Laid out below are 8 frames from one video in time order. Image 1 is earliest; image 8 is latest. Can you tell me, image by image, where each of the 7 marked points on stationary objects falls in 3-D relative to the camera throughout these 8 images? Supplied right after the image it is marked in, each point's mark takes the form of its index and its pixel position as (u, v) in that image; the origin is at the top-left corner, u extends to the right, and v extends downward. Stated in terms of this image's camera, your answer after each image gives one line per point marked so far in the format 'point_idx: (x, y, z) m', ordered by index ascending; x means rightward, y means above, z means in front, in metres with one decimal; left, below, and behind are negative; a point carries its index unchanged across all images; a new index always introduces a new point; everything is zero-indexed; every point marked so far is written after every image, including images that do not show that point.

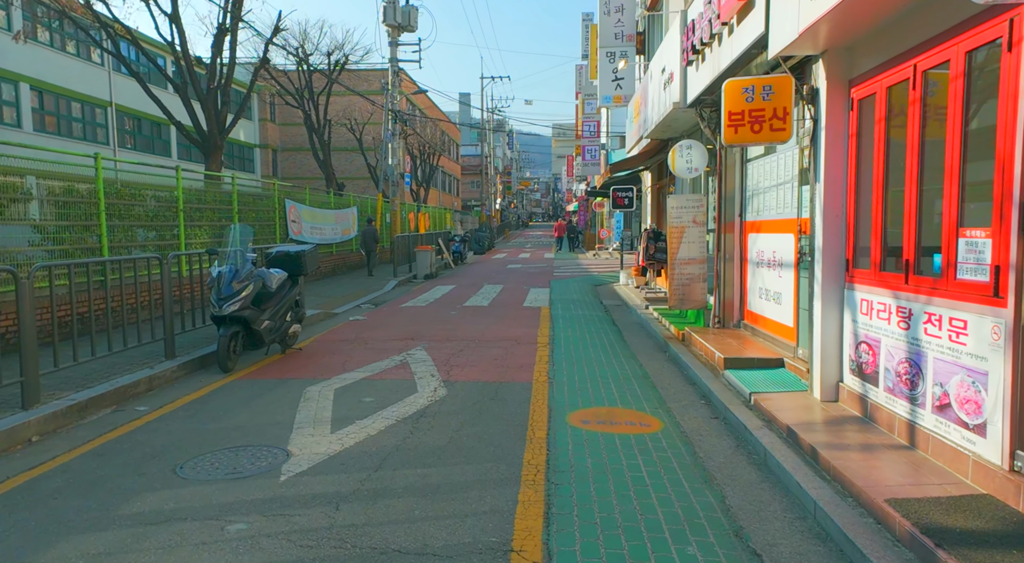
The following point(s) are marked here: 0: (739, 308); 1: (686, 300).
0: (+3.1, -0.4, +10.9) m
1: (+2.5, -0.3, +11.3) m
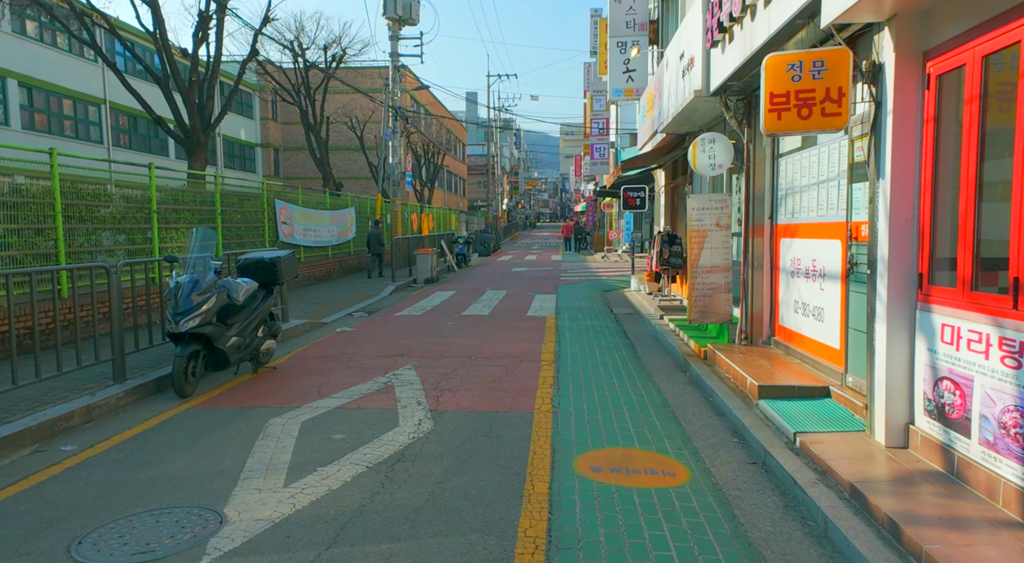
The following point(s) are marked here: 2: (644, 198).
0: (+3.1, -0.5, +9.6) m
1: (+2.5, -0.4, +10.1) m
2: (+3.1, +2.0, +18.8) m
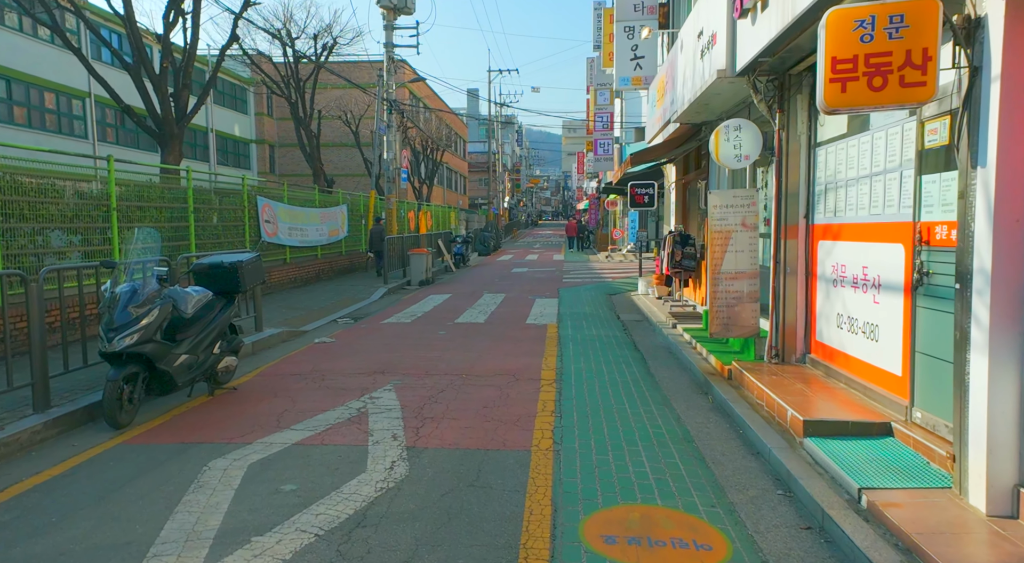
0: (+3.1, -0.6, +8.4) m
1: (+2.5, -0.5, +8.8) m
2: (+3.1, +1.9, +17.5) m
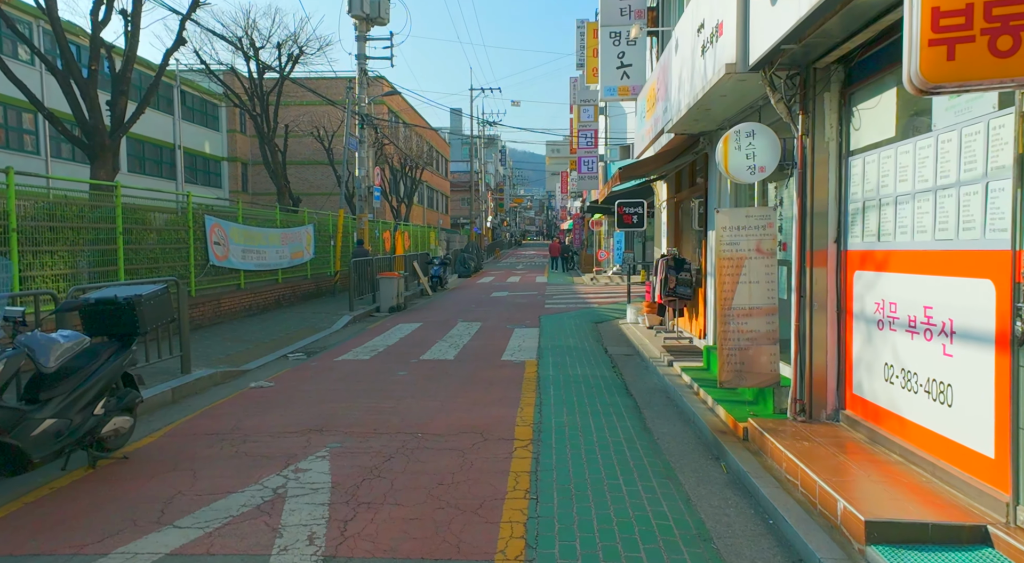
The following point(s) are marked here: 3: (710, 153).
0: (+2.8, -0.9, +6.8) m
1: (+2.1, -0.8, +7.2) m
2: (+2.6, +1.4, +16.0) m
3: (+2.7, +1.8, +10.9) m
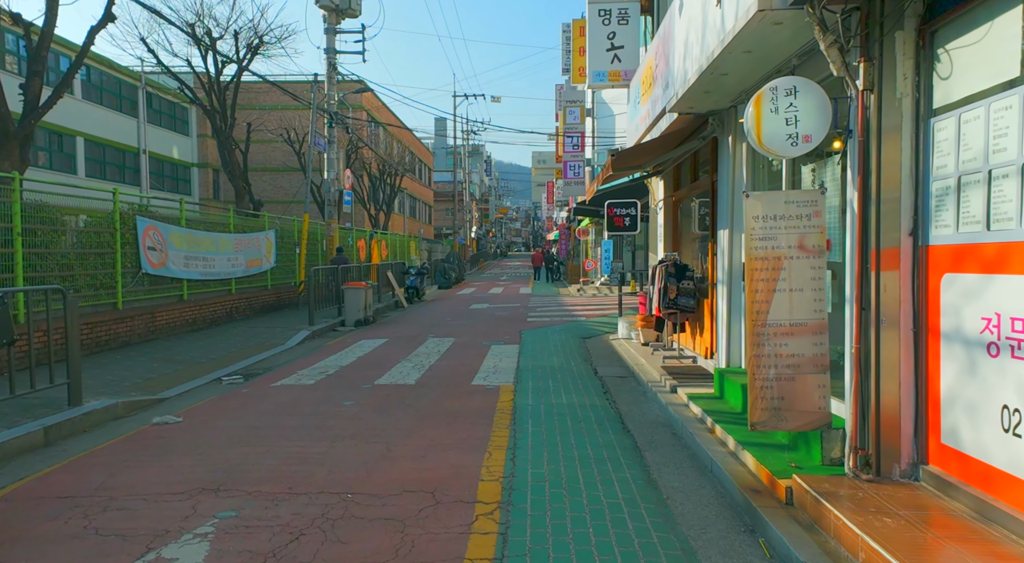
0: (+2.5, -1.0, +5.0) m
1: (+1.9, -0.9, +5.4) m
2: (+2.2, +1.2, +14.2) m
3: (+2.4, +1.7, +9.1) m
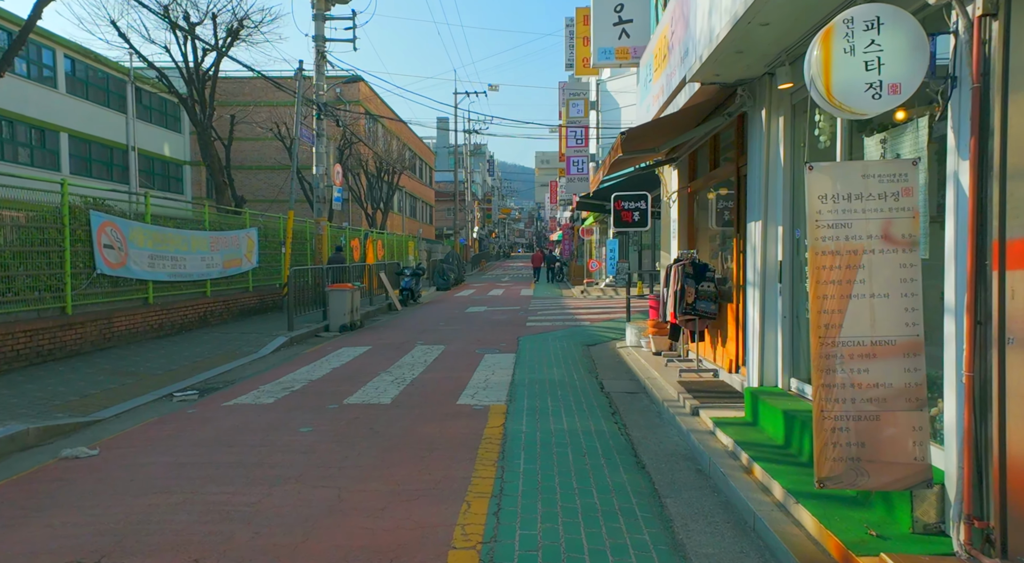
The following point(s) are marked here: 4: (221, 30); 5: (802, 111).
0: (+2.4, -1.0, +3.5) m
1: (+1.8, -0.9, +3.9) m
2: (+2.1, +1.2, +12.8) m
3: (+2.3, +1.7, +7.7) m
4: (-7.2, +6.2, +19.6) m
5: (+2.6, +1.5, +7.0) m
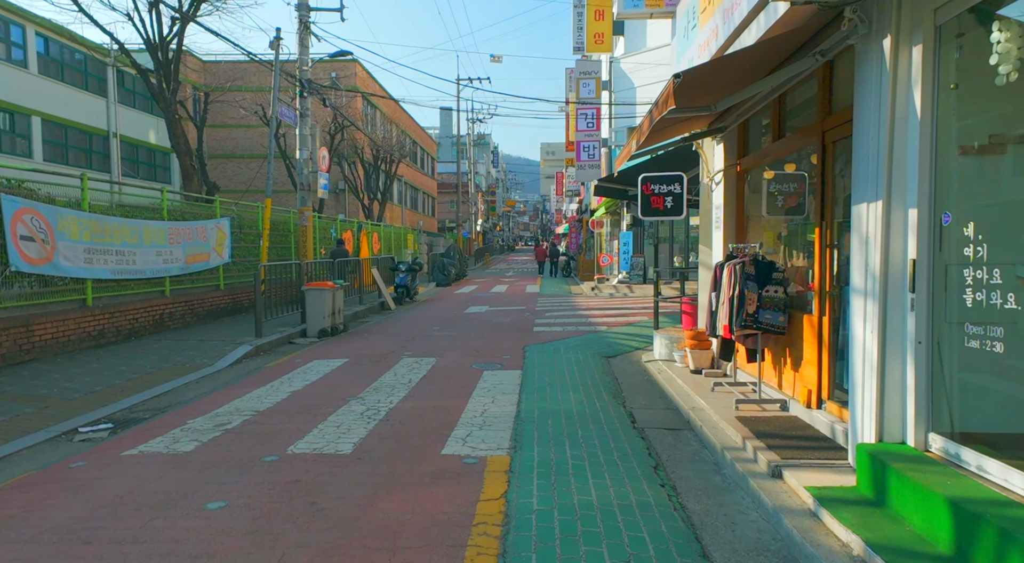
0: (+2.4, -1.1, +1.2) m
1: (+1.8, -1.0, +1.6) m
2: (+2.2, +1.2, +10.4) m
3: (+2.4, +1.6, +5.4) m
4: (-7.1, +6.3, +17.2) m
5: (+2.6, +1.5, +4.7) m
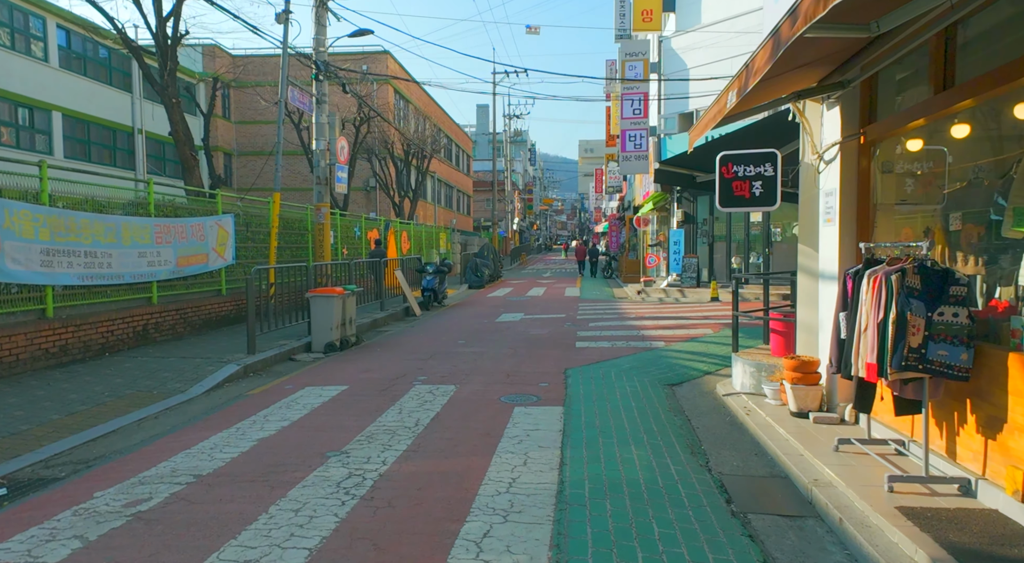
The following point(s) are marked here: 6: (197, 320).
0: (+2.4, -1.2, -1.3) m
1: (+1.8, -1.1, -0.8) m
2: (+2.6, +1.0, +7.9) m
3: (+2.5, +1.5, +2.9) m
4: (-6.4, +6.2, +15.2) m
5: (+2.7, +1.3, +2.2) m
6: (-5.6, -0.7, +14.2) m
